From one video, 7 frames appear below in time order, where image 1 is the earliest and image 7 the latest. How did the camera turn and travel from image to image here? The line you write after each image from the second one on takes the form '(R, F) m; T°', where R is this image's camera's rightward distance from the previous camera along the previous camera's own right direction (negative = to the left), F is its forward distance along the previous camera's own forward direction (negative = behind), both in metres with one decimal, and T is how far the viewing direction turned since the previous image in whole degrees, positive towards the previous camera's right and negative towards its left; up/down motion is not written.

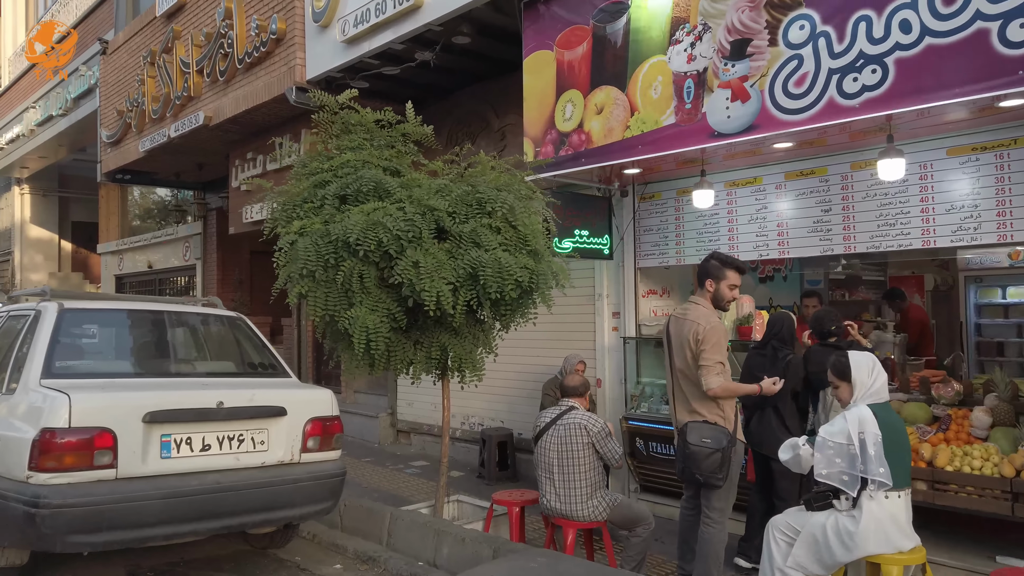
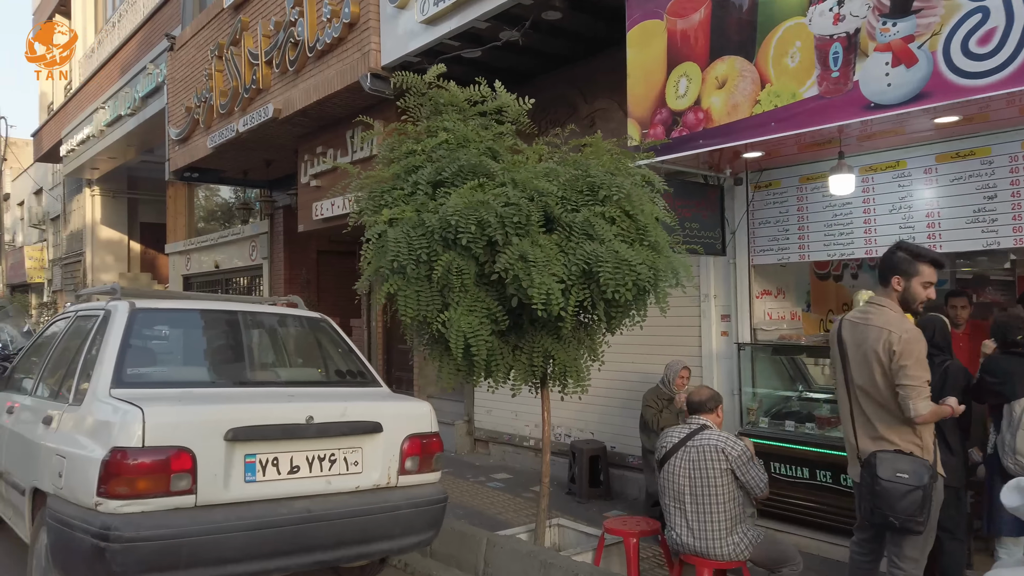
(-0.4, +0.6) m; -4°
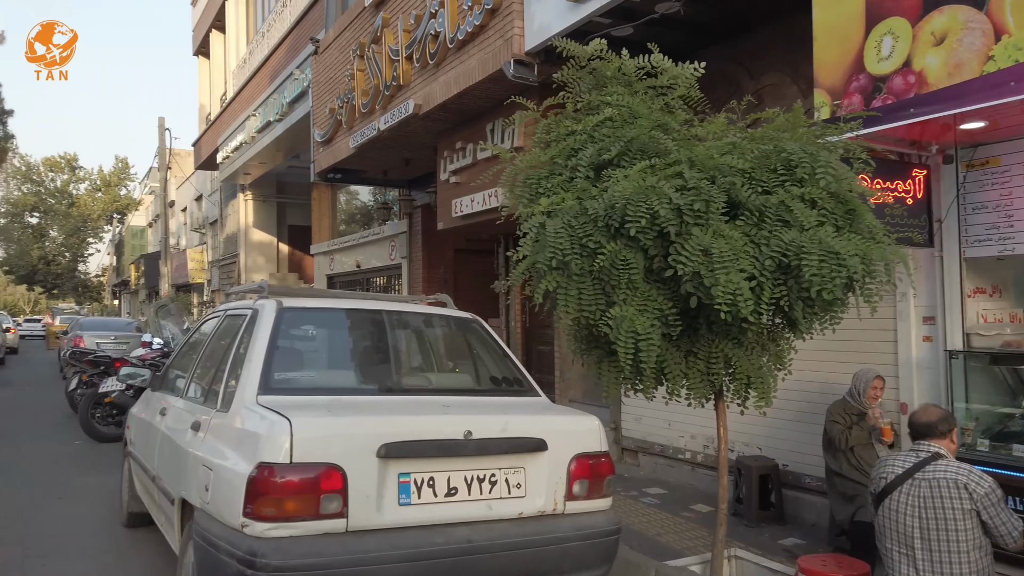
(-0.3, +0.5) m; -10°
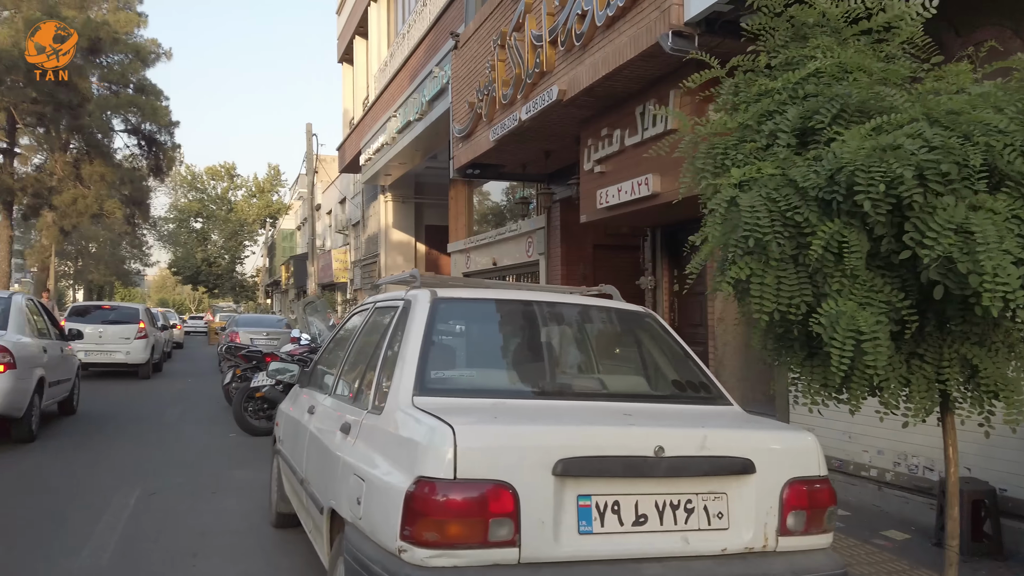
(-0.2, +0.5) m; -10°
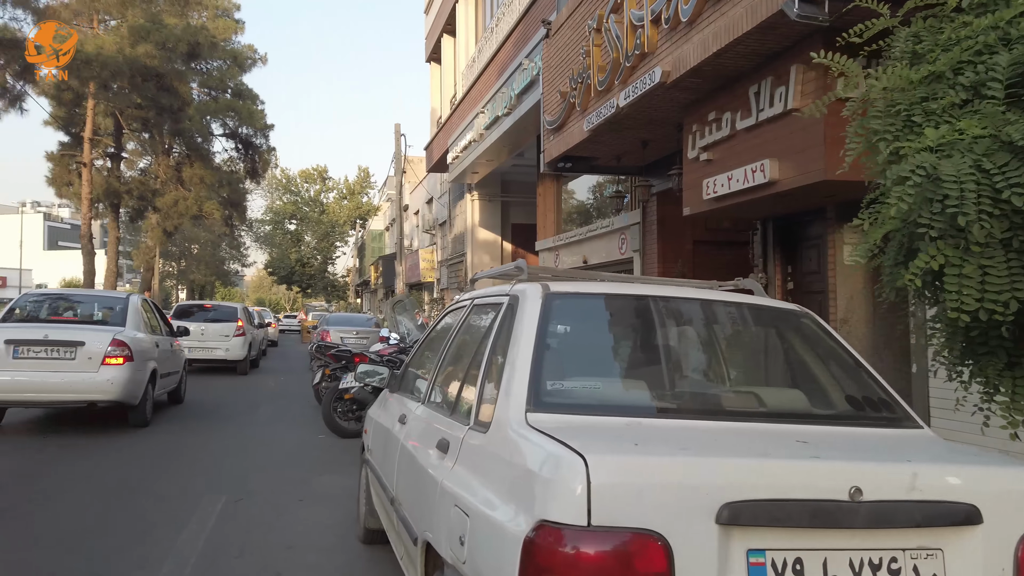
(-0.2, +0.5) m; -6°
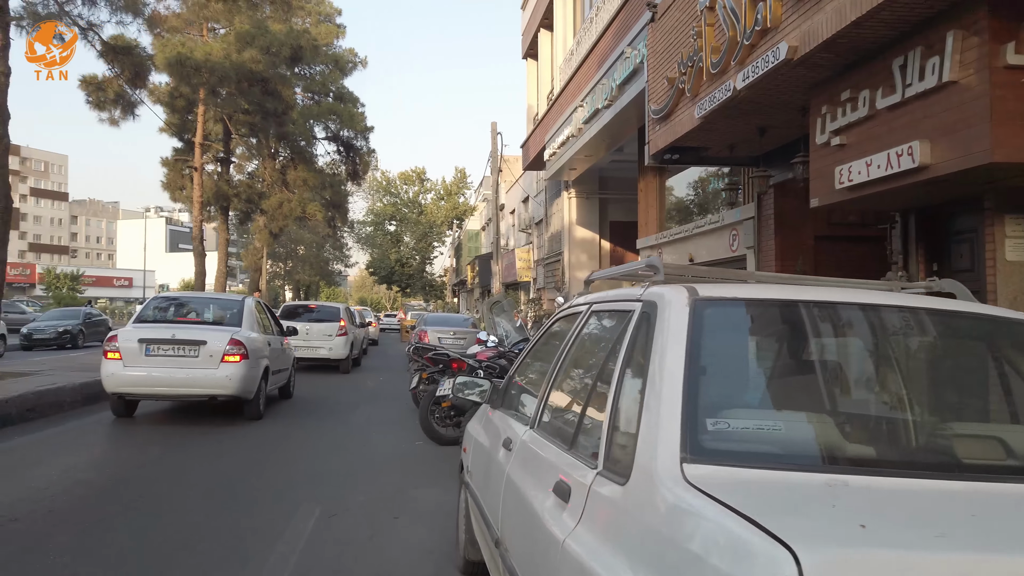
(-0.1, +0.6) m; -7°
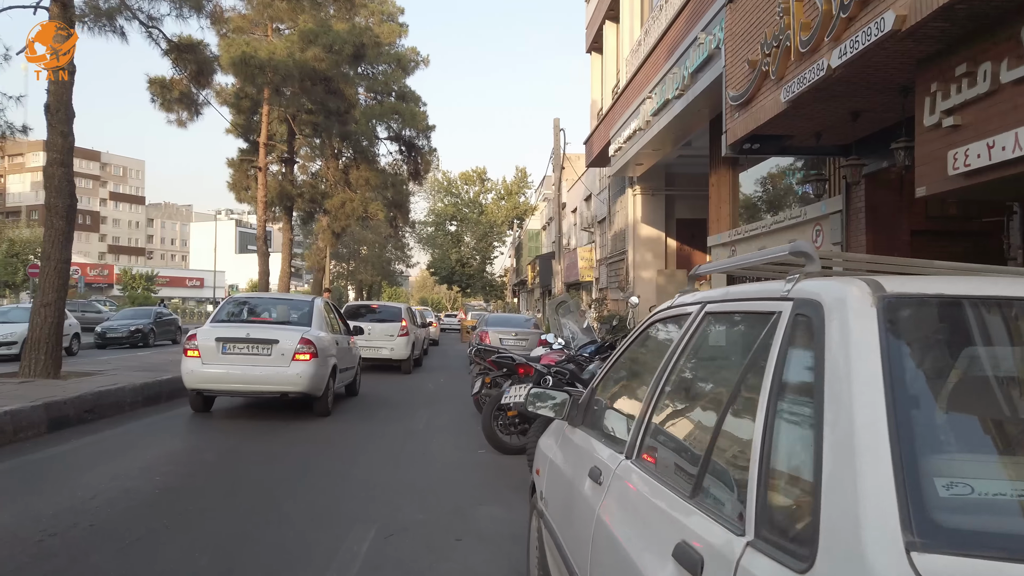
(-0.1, +0.6) m; -5°
